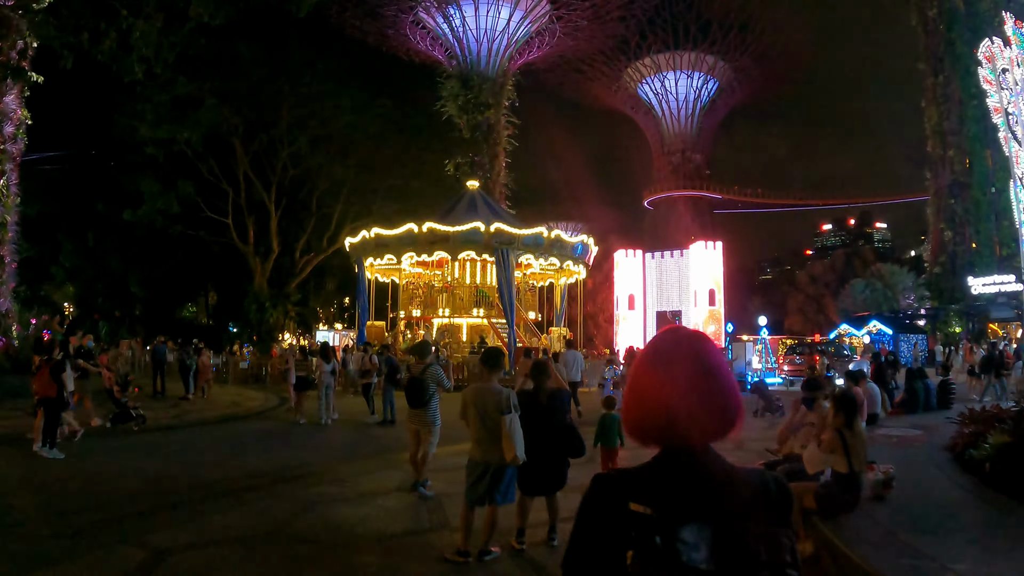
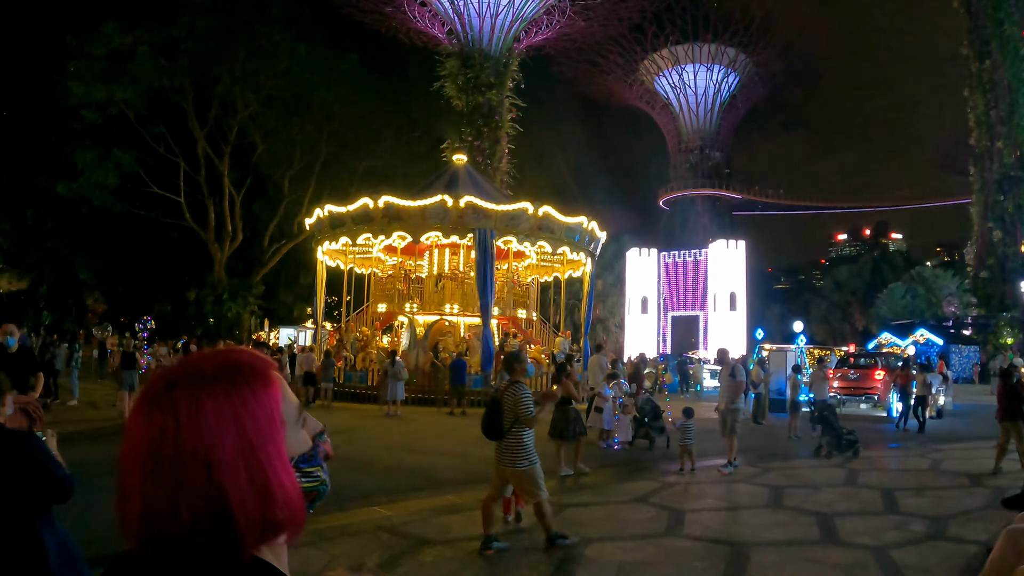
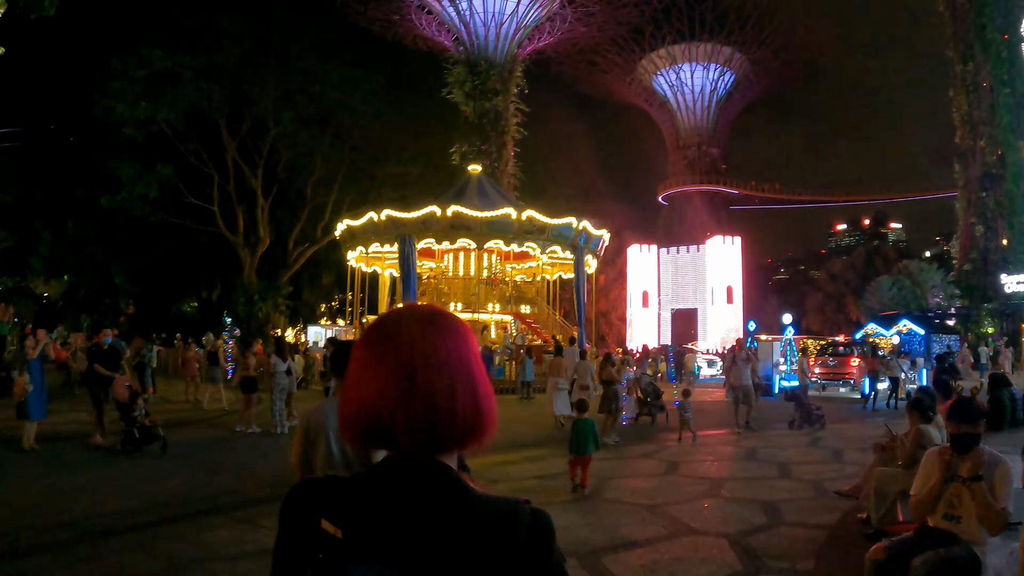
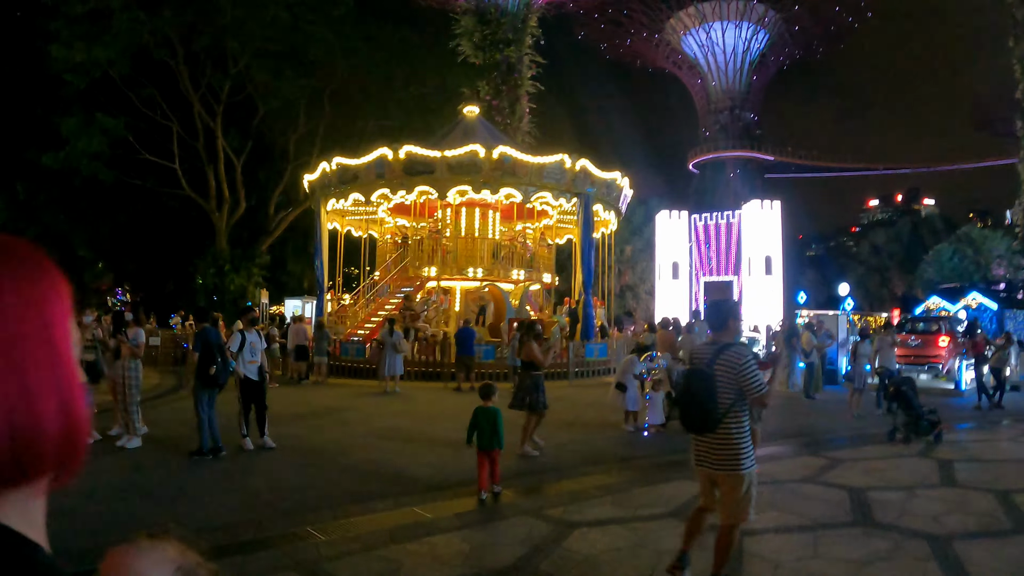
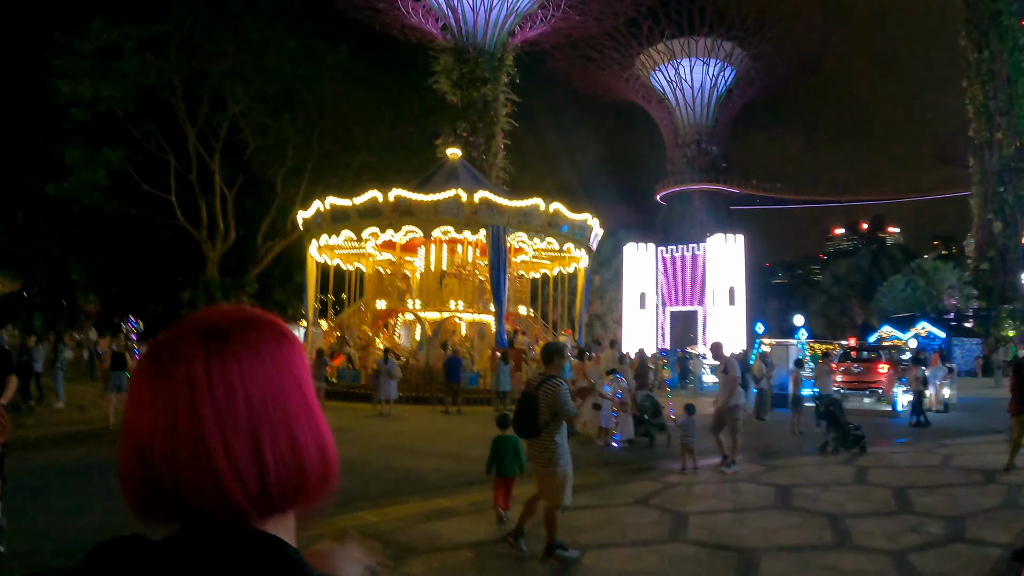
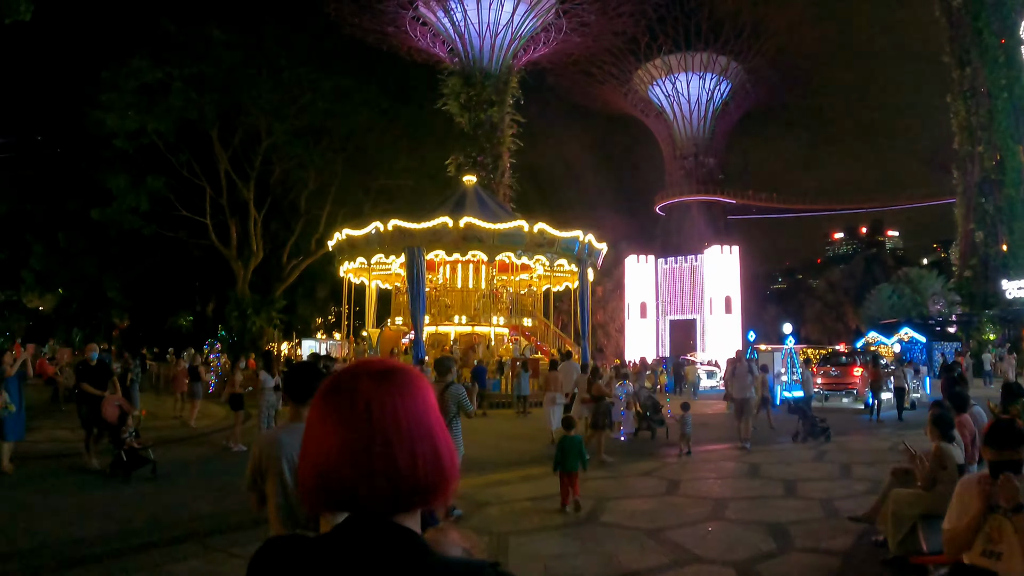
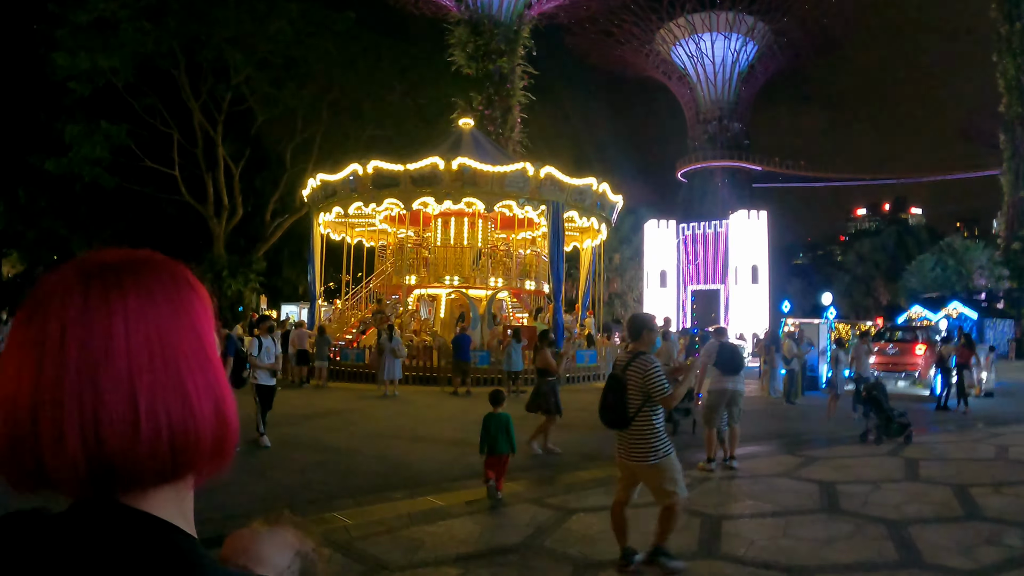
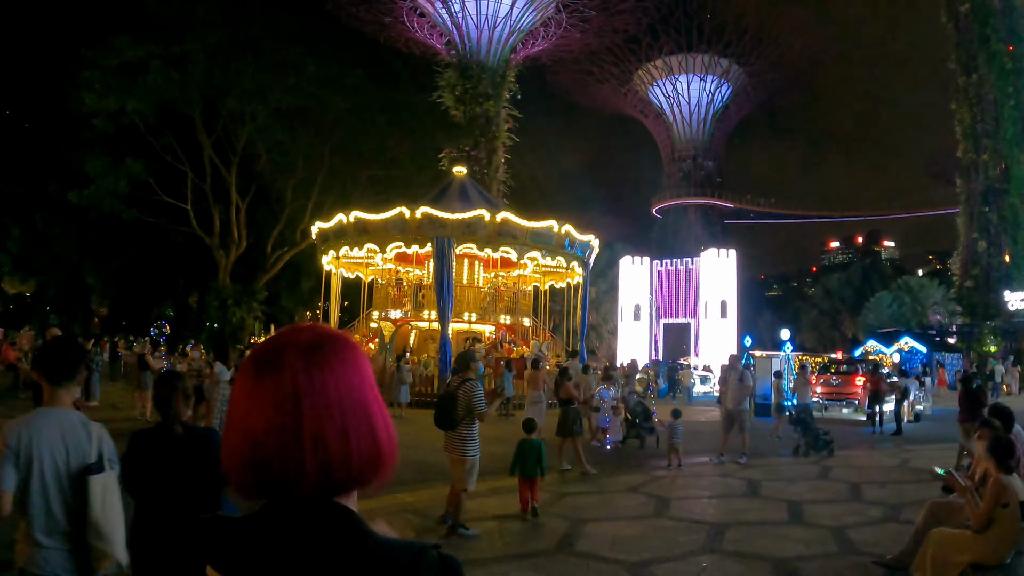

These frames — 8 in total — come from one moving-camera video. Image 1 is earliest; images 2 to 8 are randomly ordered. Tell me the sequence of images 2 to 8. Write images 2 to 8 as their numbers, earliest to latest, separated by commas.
3, 6, 8, 2, 5, 7, 4
